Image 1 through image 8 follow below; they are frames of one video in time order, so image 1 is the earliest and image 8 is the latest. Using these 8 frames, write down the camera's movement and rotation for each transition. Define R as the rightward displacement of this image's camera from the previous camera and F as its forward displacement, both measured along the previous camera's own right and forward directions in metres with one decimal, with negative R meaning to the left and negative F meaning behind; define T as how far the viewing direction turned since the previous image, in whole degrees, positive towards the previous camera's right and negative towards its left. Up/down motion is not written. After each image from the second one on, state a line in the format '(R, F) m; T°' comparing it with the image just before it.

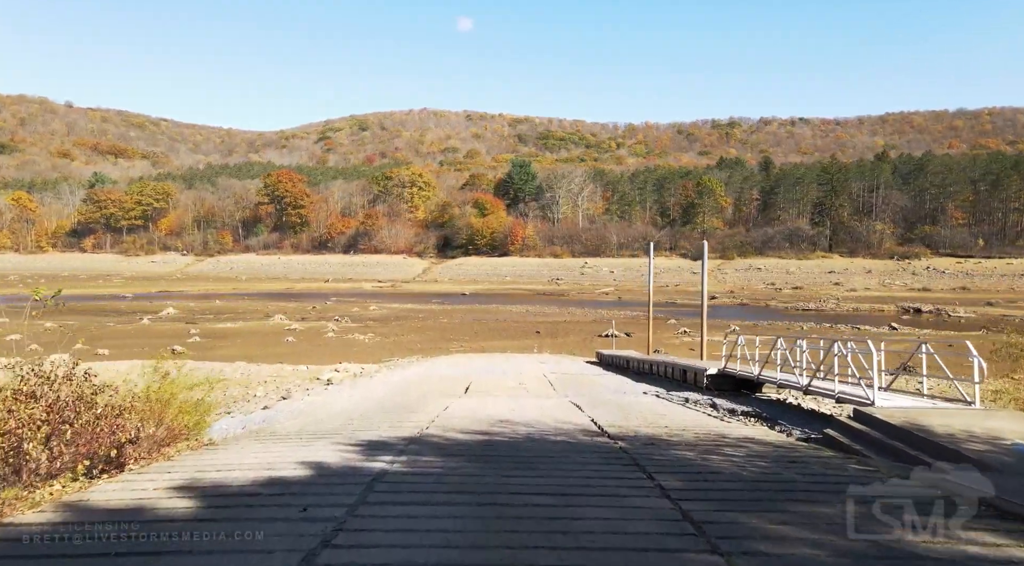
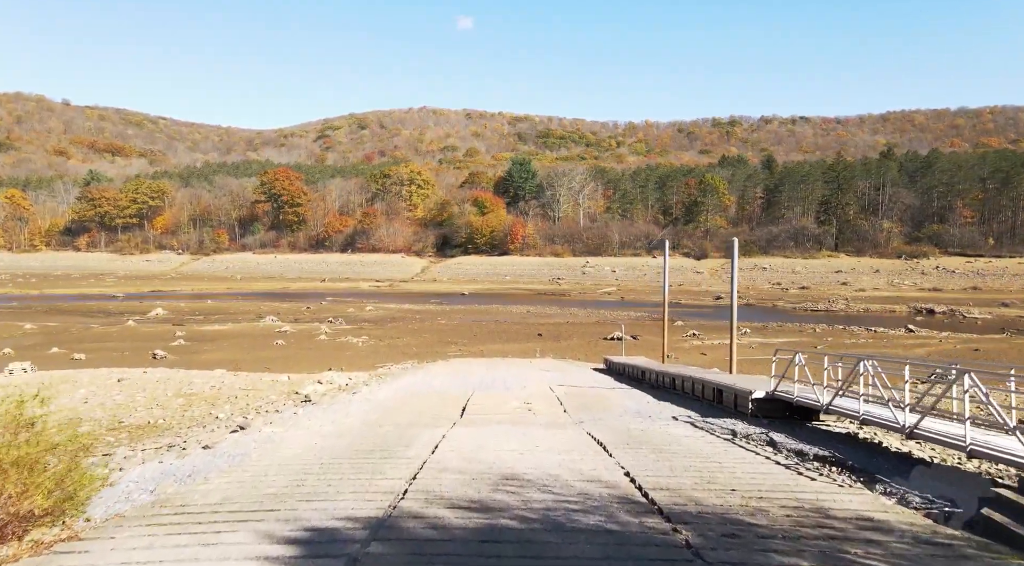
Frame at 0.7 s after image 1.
(0.0, +1.3) m; 0°
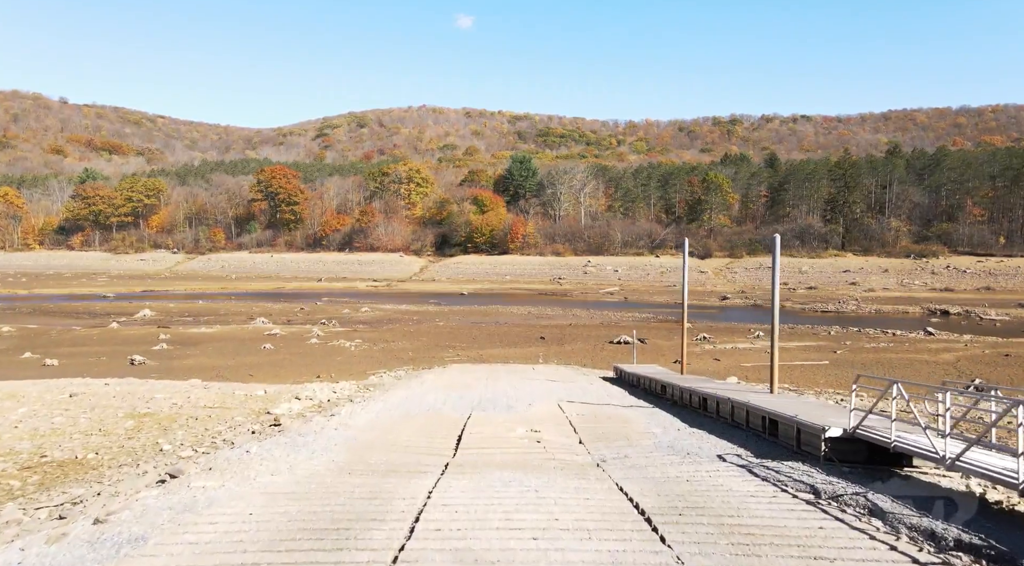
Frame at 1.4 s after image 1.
(0.0, +1.3) m; 0°
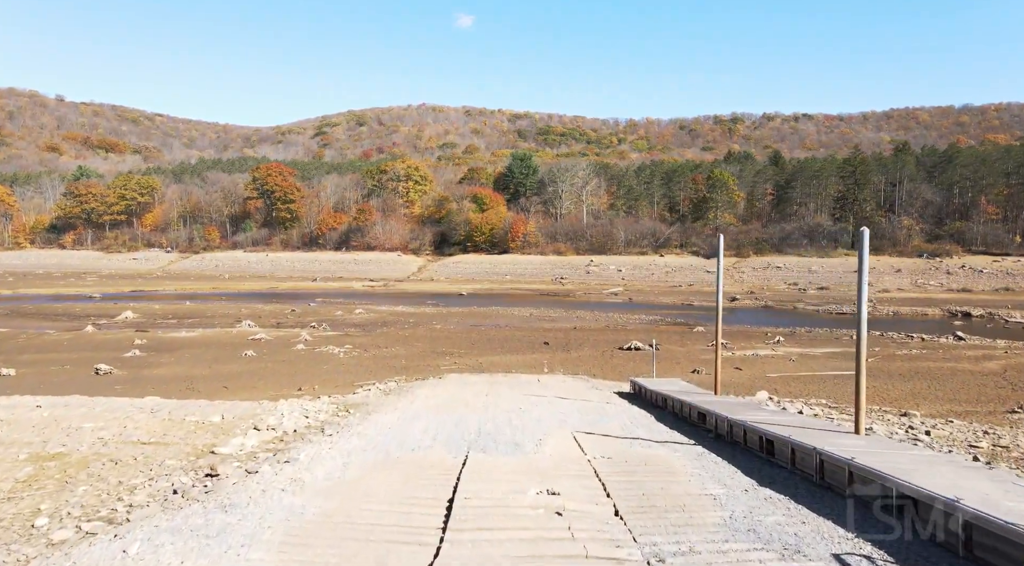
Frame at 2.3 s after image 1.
(-0.1, +1.8) m; 0°
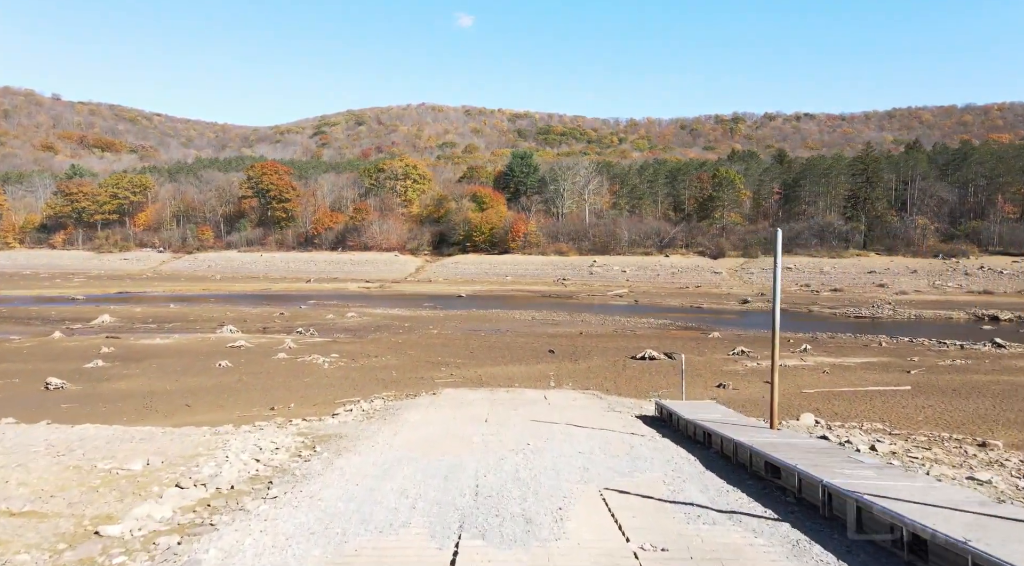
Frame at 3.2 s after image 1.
(-0.1, +2.1) m; 0°
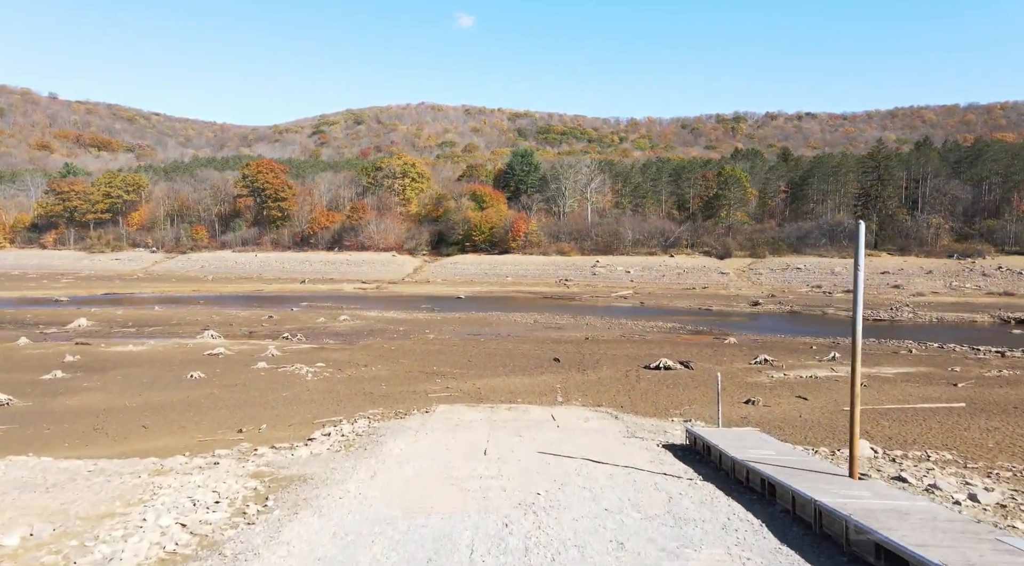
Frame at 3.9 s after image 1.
(0.0, +1.8) m; 0°
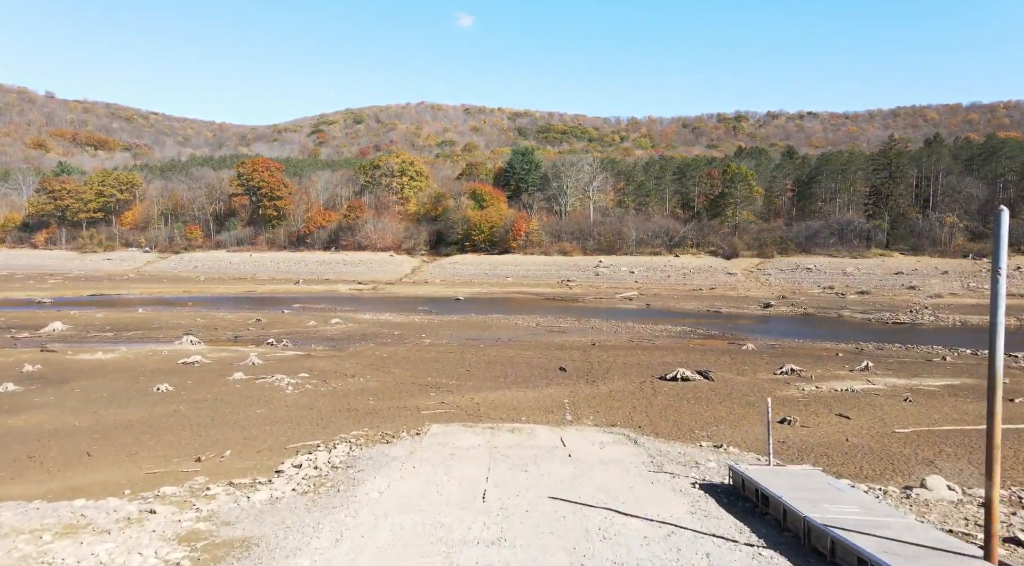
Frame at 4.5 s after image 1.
(0.0, +1.8) m; 0°
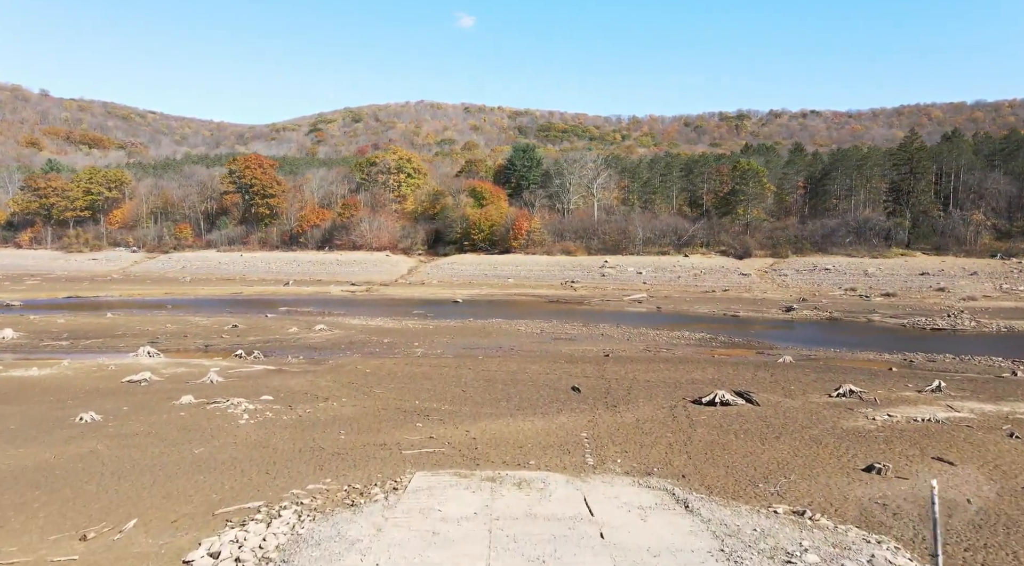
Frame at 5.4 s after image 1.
(-0.1, +3.0) m; 0°
